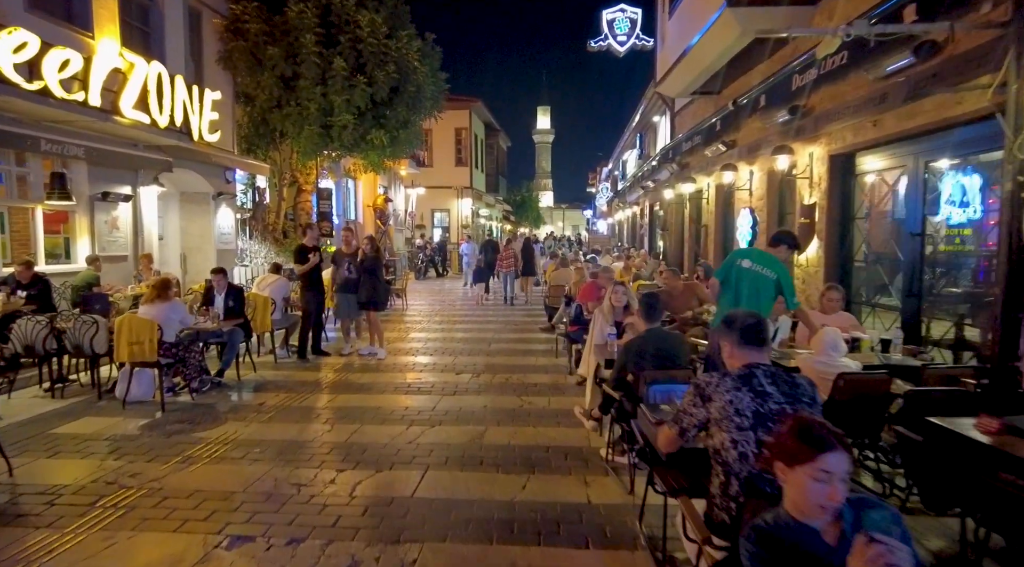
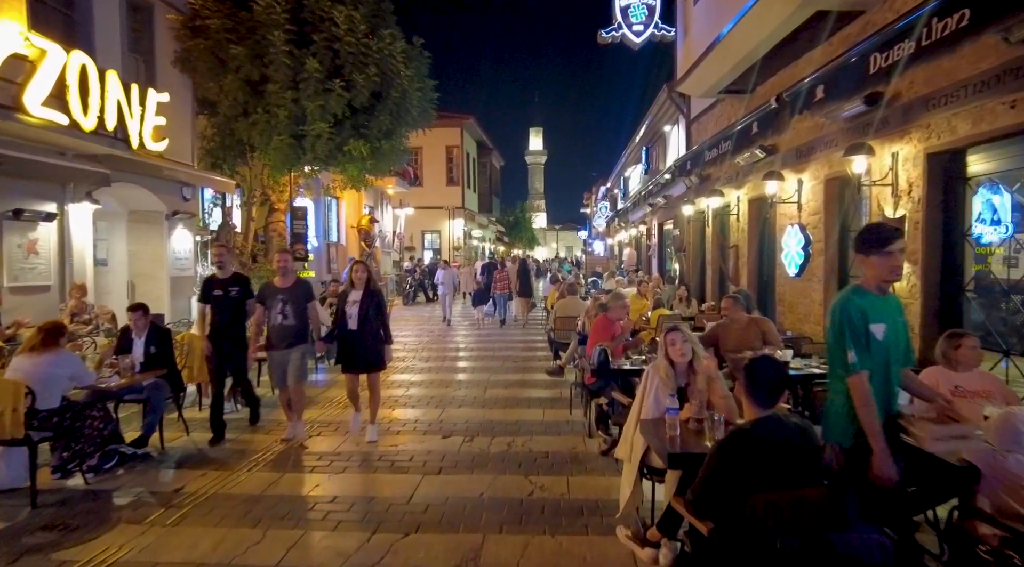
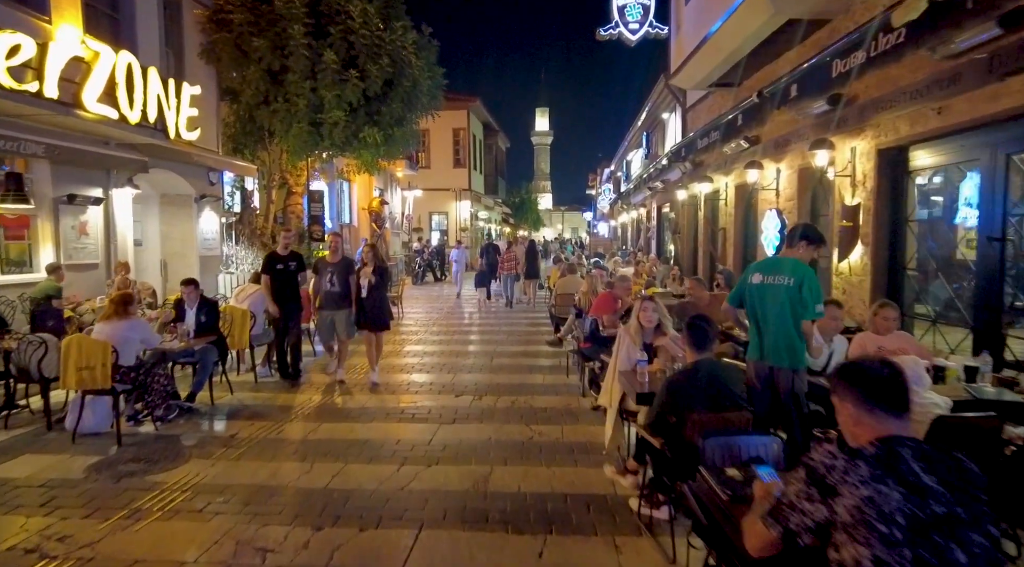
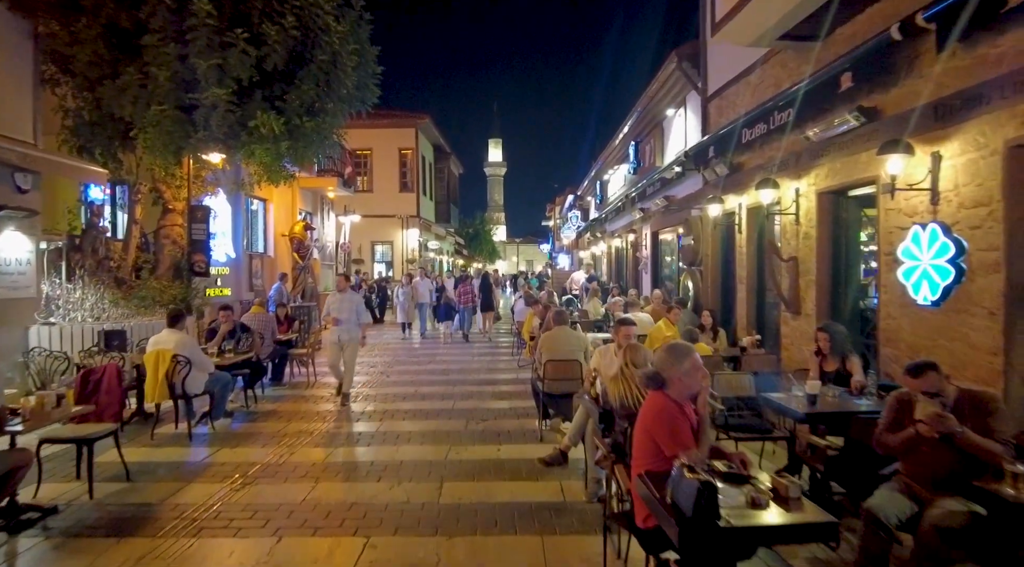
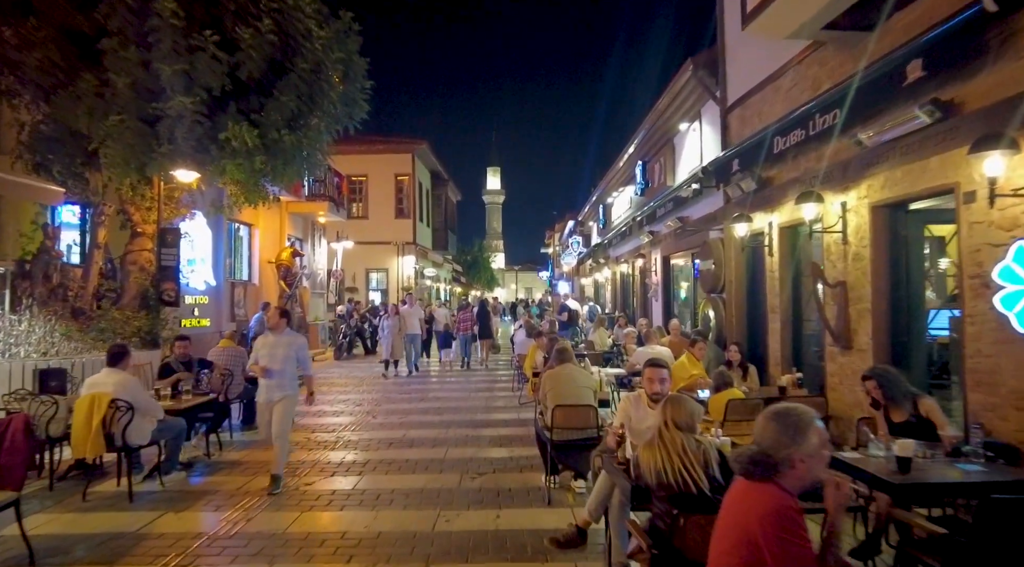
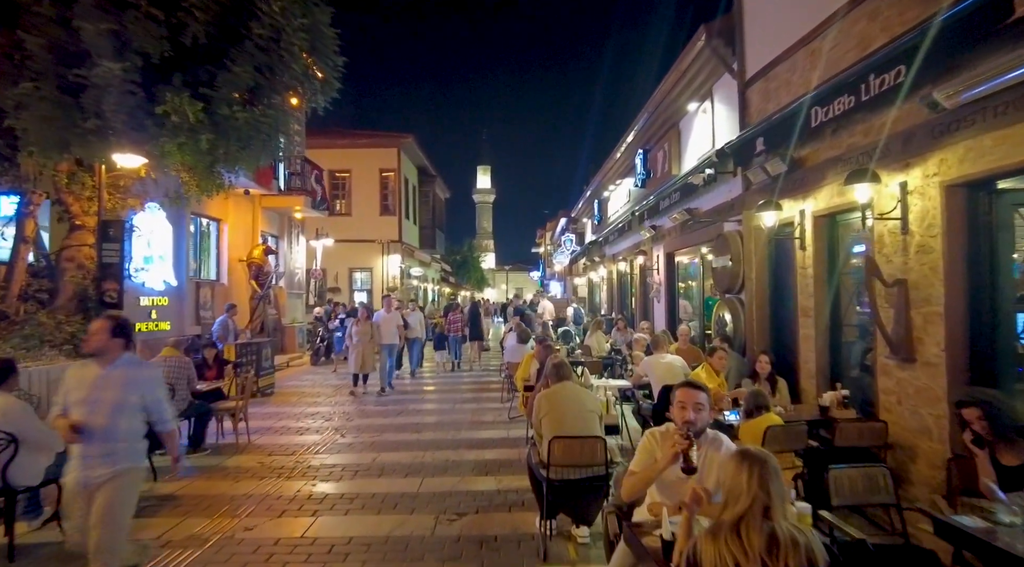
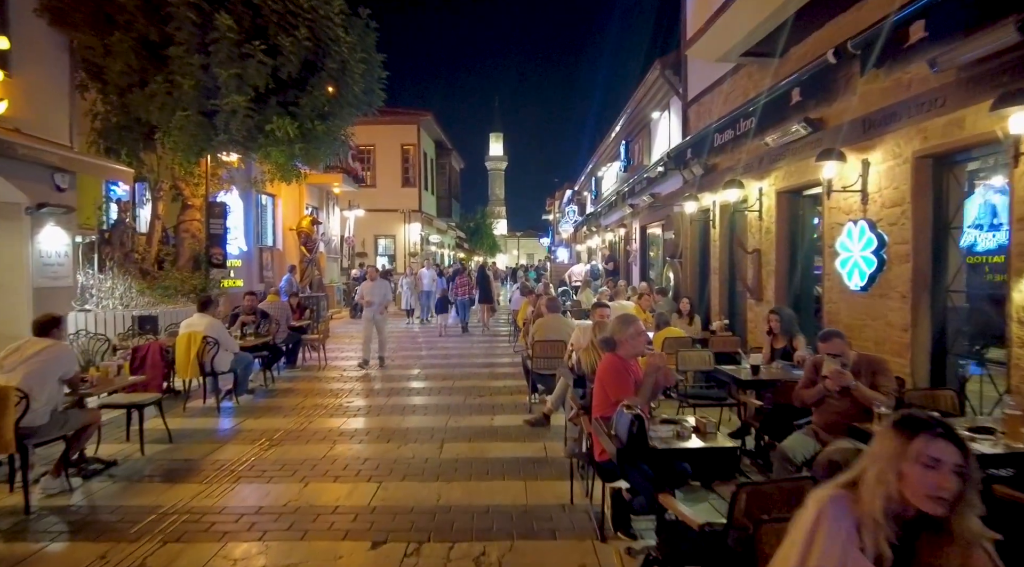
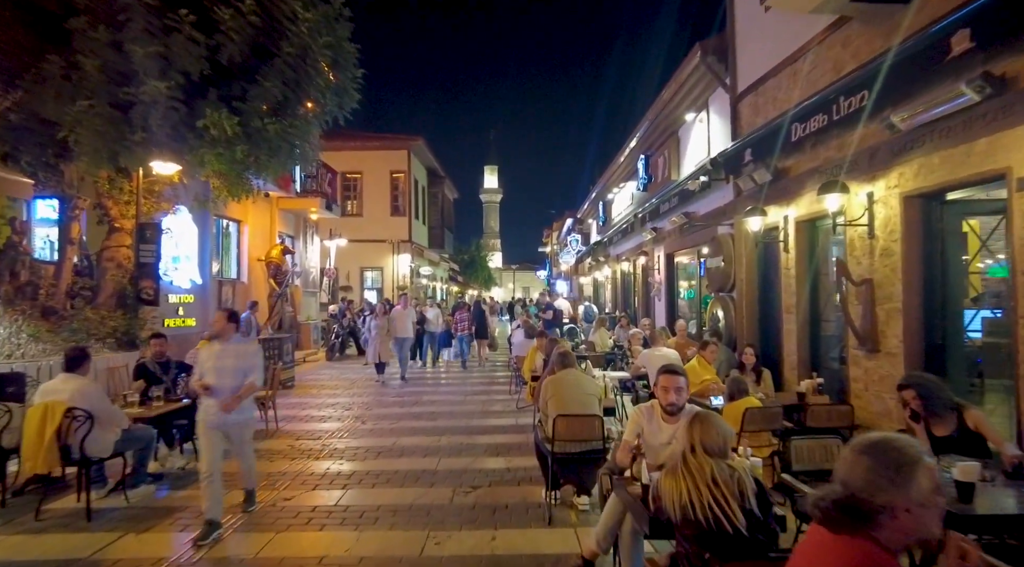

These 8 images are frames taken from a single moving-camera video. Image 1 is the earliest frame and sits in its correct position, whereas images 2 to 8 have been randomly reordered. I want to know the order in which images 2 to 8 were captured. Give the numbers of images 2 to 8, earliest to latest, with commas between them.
3, 2, 7, 4, 5, 8, 6
